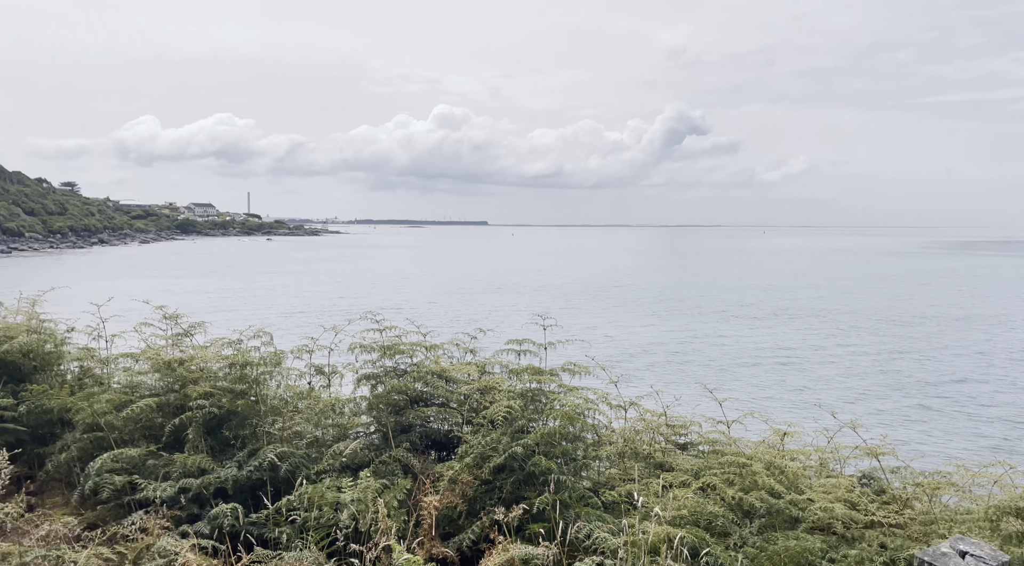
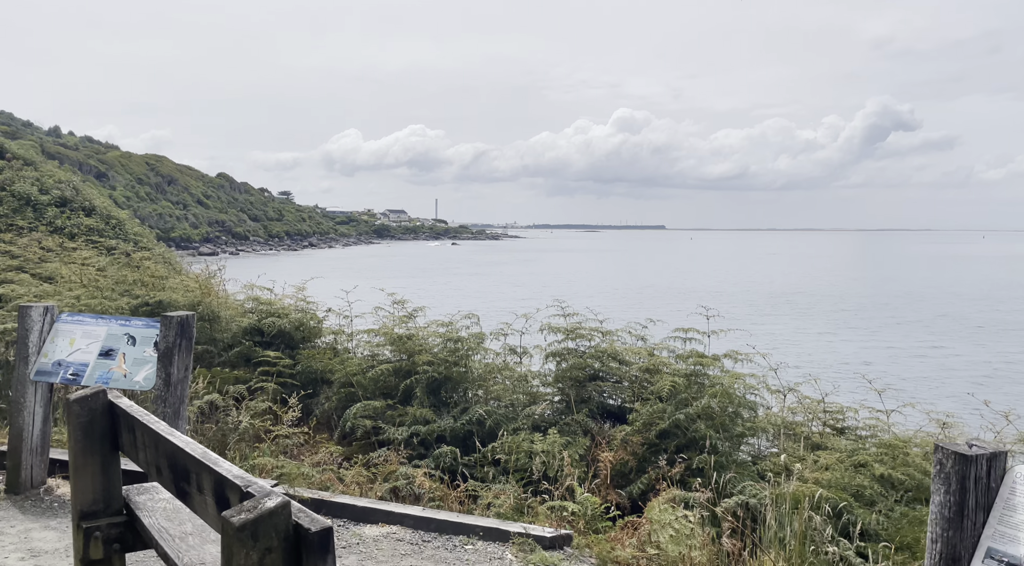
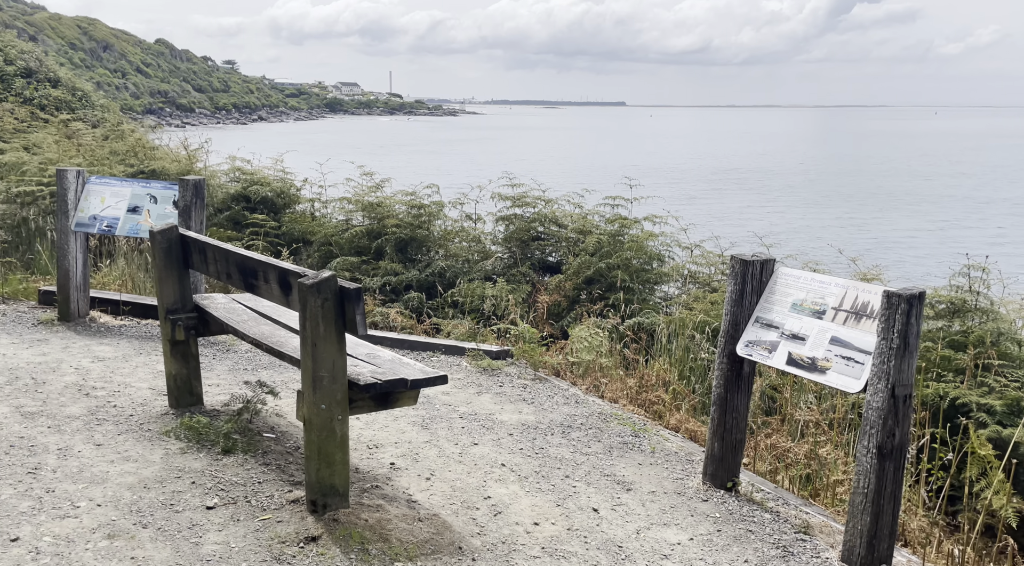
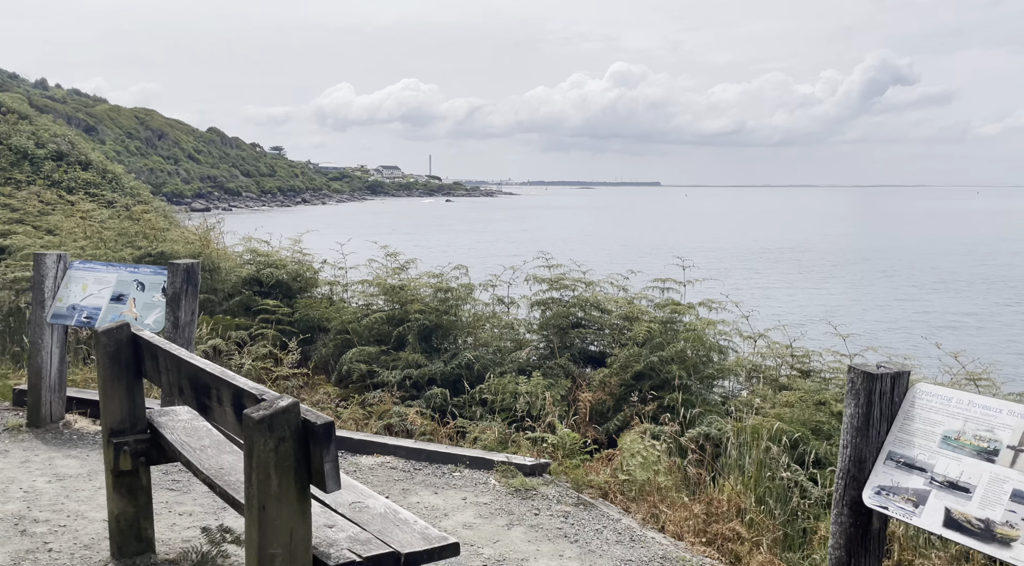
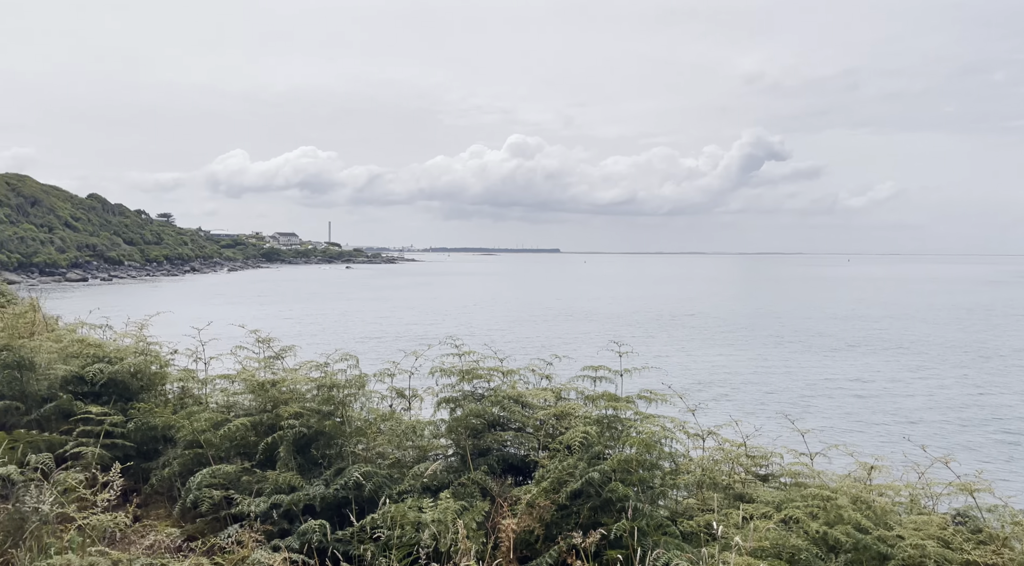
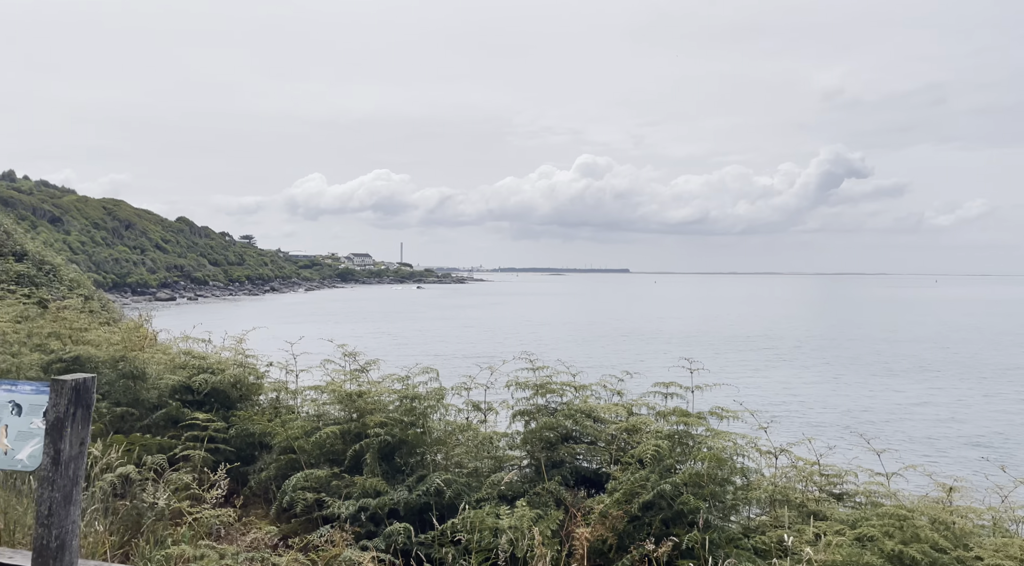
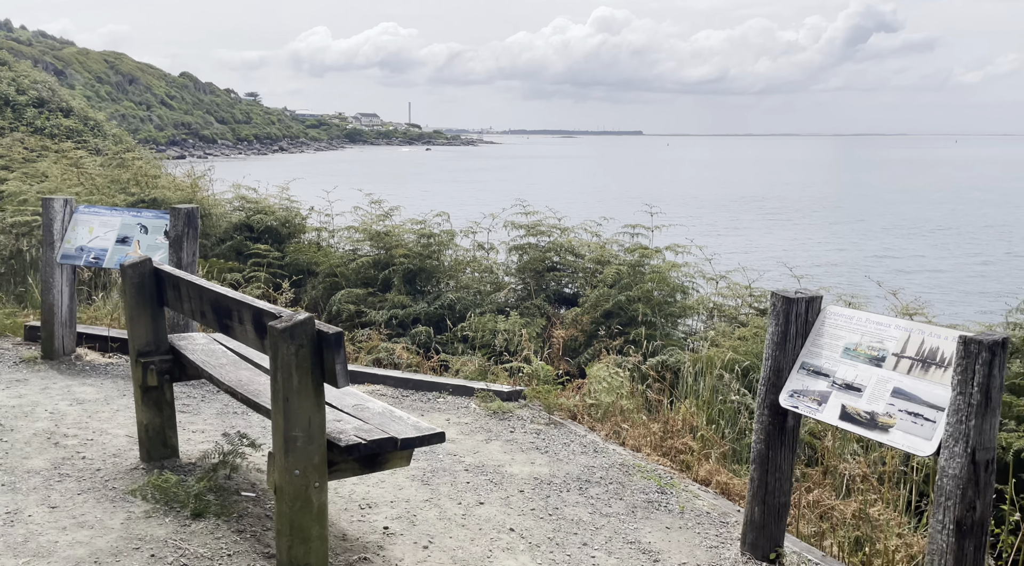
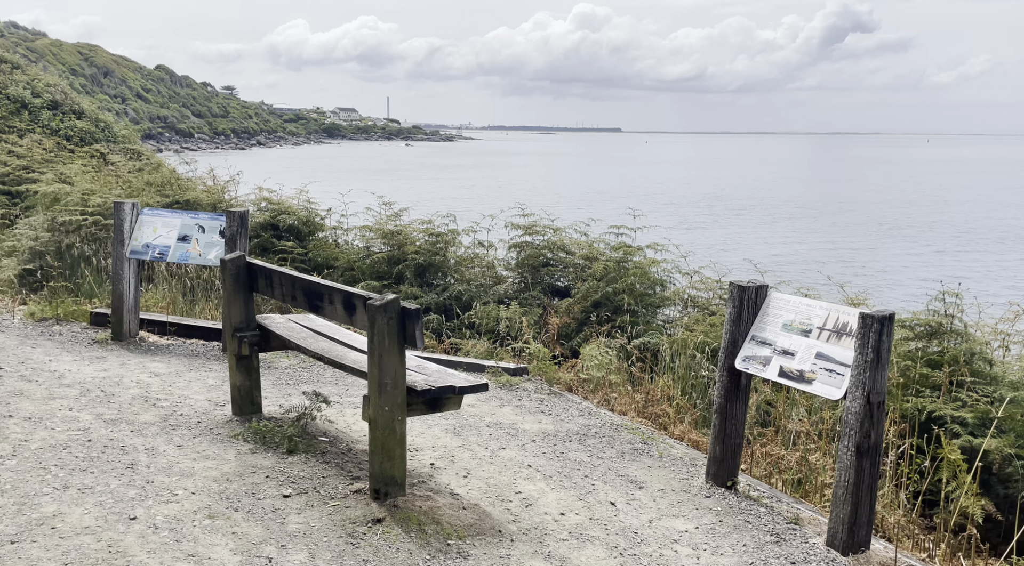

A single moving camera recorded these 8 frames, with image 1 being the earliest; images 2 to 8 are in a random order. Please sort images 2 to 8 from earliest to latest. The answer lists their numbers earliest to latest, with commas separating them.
5, 6, 2, 4, 7, 3, 8
